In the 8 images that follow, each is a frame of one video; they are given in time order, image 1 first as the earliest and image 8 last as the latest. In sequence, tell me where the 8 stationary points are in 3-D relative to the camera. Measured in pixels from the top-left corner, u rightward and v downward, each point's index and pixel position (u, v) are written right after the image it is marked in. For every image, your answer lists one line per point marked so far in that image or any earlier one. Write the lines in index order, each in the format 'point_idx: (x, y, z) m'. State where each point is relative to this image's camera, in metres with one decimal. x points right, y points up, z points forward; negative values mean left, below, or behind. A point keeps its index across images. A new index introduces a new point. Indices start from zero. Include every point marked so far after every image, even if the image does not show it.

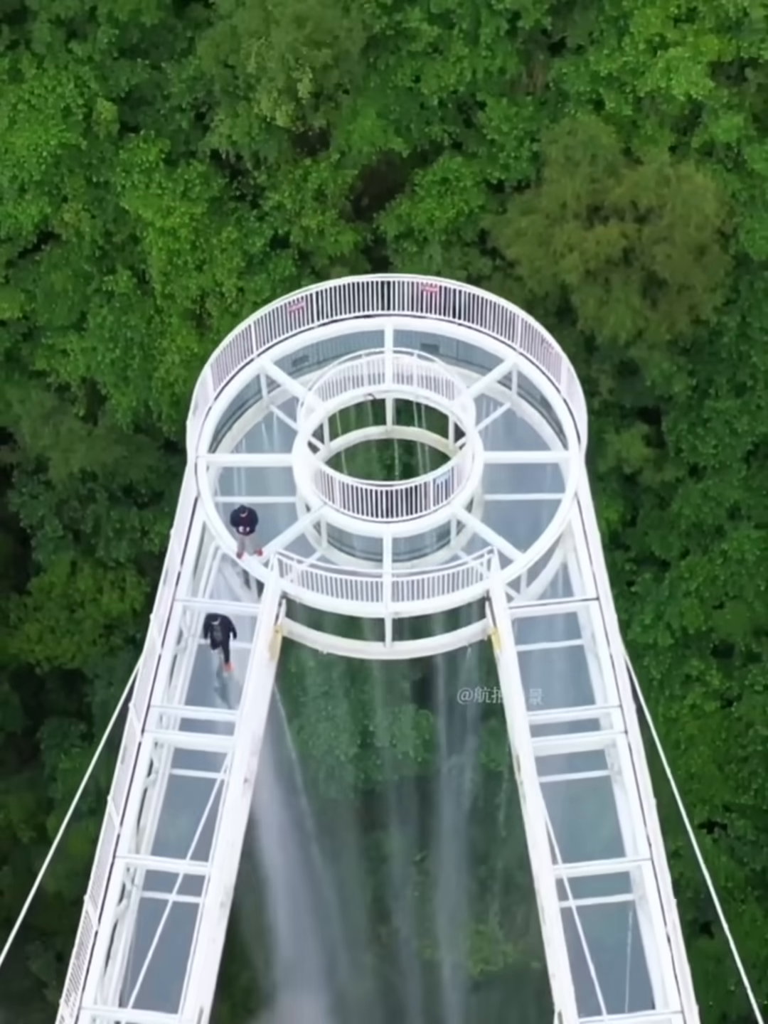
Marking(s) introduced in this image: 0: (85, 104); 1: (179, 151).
0: (-2.8, +3.8, +18.1) m
1: (-2.0, +3.4, +18.5) m
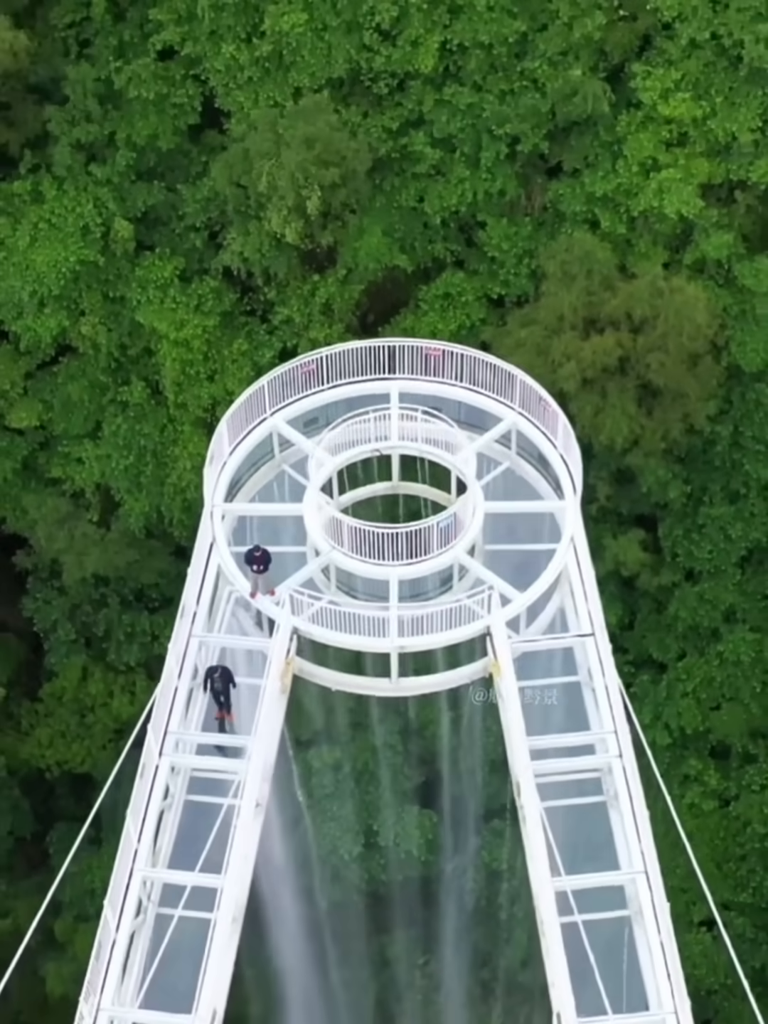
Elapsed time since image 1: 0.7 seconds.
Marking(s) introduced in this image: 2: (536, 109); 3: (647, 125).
0: (-2.7, +2.8, +18.9) m
1: (-1.9, +2.4, +19.3) m
2: (+1.4, +3.8, +18.4) m
3: (+2.5, +3.7, +18.6) m
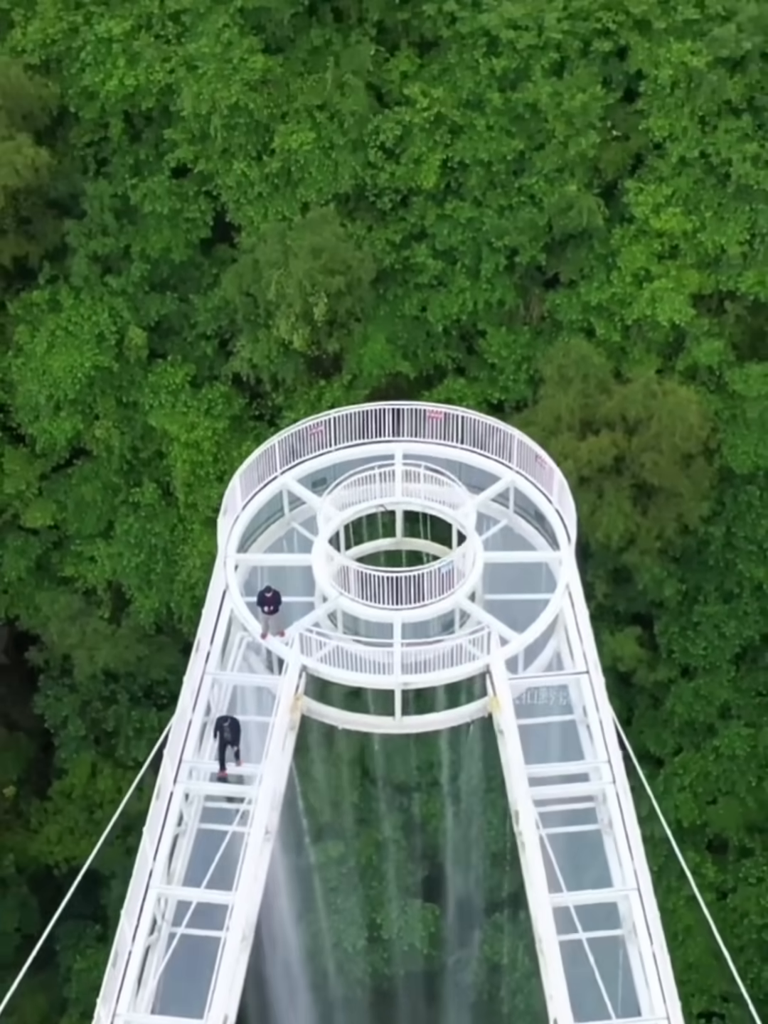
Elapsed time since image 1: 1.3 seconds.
0: (-2.7, +1.8, +19.7) m
1: (-1.9, +1.4, +20.1) m
2: (+1.5, +2.9, +19.2) m
3: (+2.6, +2.8, +19.5) m
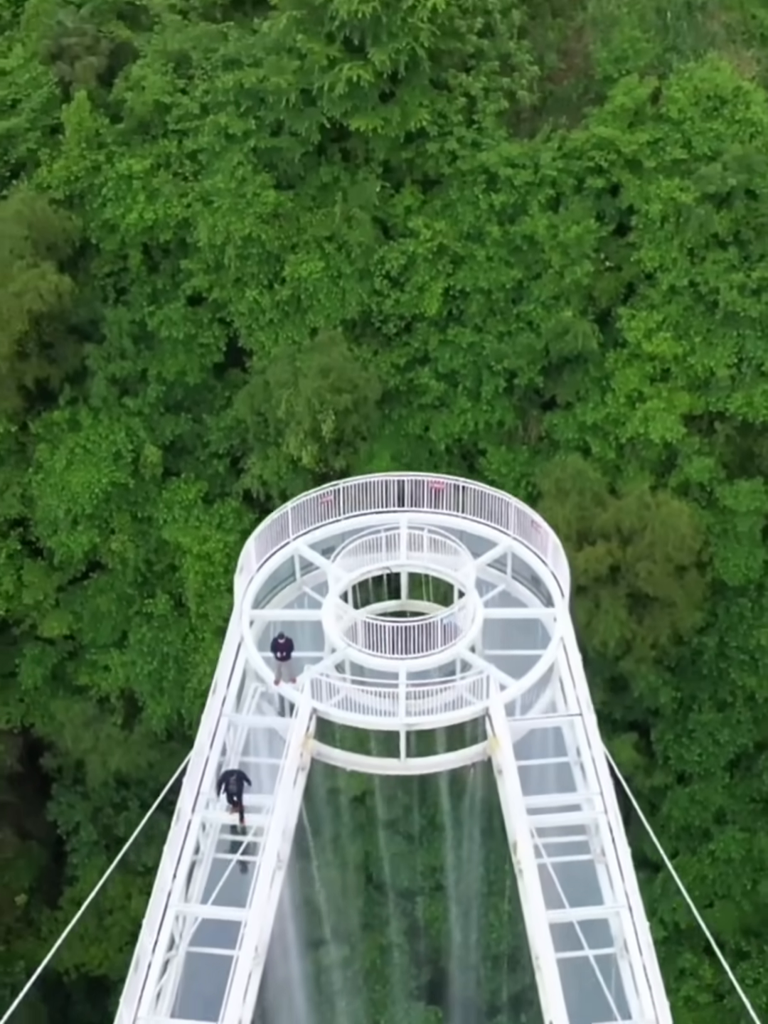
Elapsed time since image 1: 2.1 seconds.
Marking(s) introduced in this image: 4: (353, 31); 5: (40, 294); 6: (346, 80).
0: (-2.7, +0.7, +20.6) m
1: (-1.8, +0.2, +20.9) m
2: (+1.5, +1.7, +20.2) m
3: (+2.6, +1.6, +20.5) m
4: (-0.3, +4.9, +19.7) m
5: (-3.5, +2.2, +19.6) m
6: (-0.4, +4.4, +19.7) m
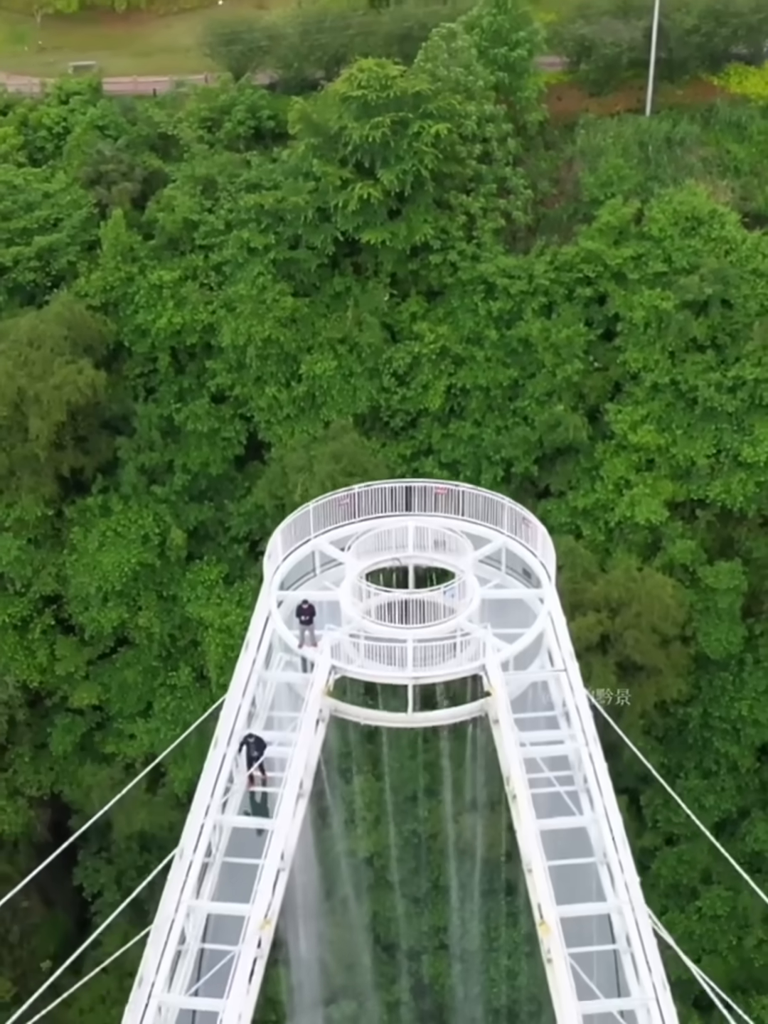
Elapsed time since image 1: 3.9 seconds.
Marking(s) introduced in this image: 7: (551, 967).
0: (-2.6, -0.2, +22.3) m
1: (-1.7, -0.7, +22.6) m
2: (+1.6, +0.8, +22.1) m
3: (+2.7, +0.7, +22.3) m
4: (-0.2, +4.0, +21.9) m
5: (-3.4, +1.4, +21.5) m
6: (-0.3, +3.5, +21.8) m
7: (+1.0, -2.6, +11.1) m
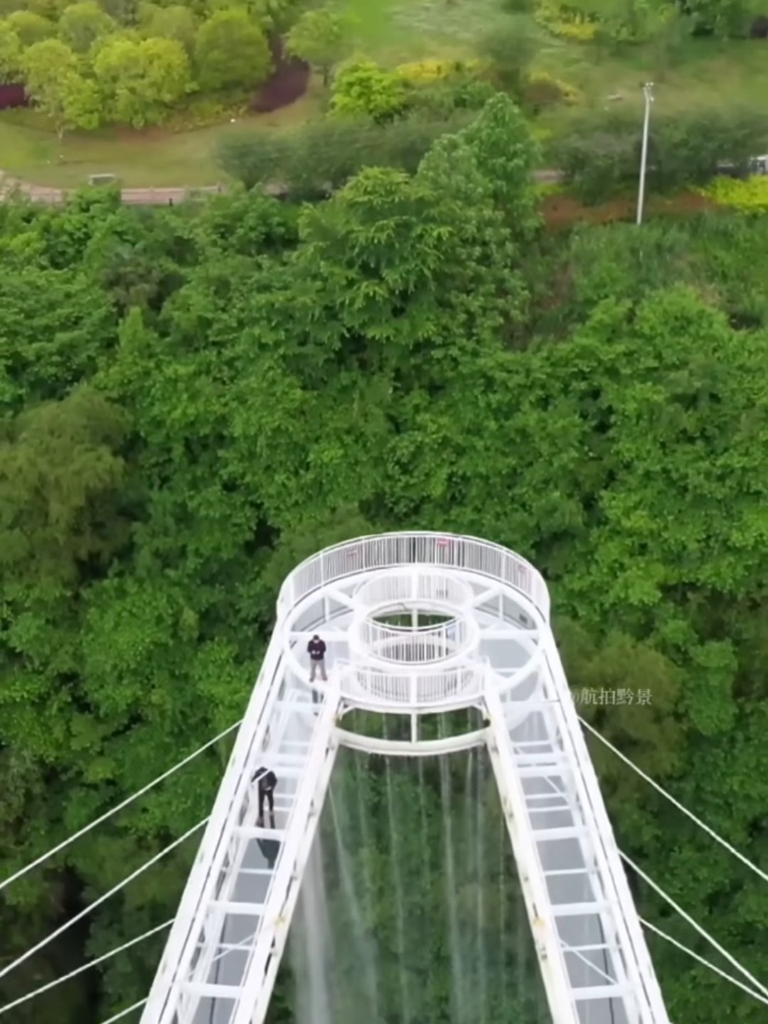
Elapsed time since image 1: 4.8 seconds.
0: (-2.5, -1.2, +23.2) m
1: (-1.7, -1.7, +23.5) m
2: (+1.7, -0.1, +23.1) m
3: (+2.8, -0.3, +23.3) m
4: (-0.2, +3.1, +23.2) m
5: (-3.4, +0.4, +22.6) m
6: (-0.2, +2.6, +23.0) m
7: (+1.0, -2.8, +11.9) m
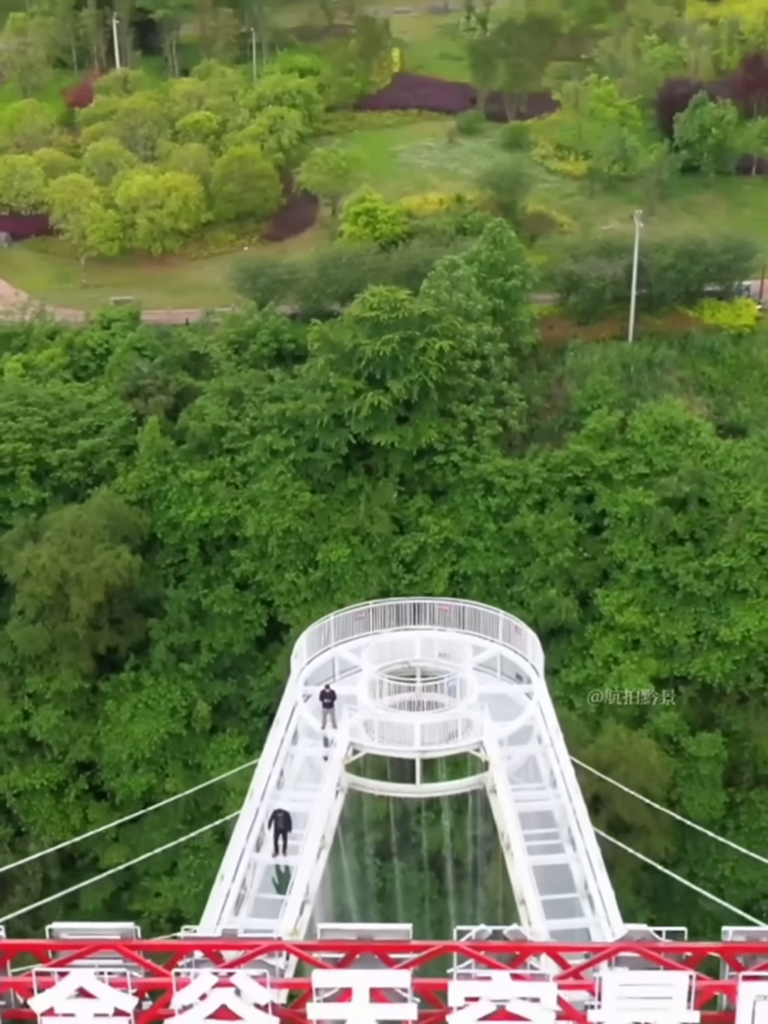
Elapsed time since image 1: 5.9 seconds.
0: (-2.5, -2.4, +24.3) m
1: (-1.6, -3.0, +24.5) m
2: (+1.7, -1.3, +24.2) m
3: (+2.8, -1.5, +24.4) m
4: (-0.1, +1.8, +24.6) m
5: (-3.3, -0.7, +23.8) m
6: (-0.2, +1.4, +24.4) m
7: (+1.0, -3.1, +12.9) m
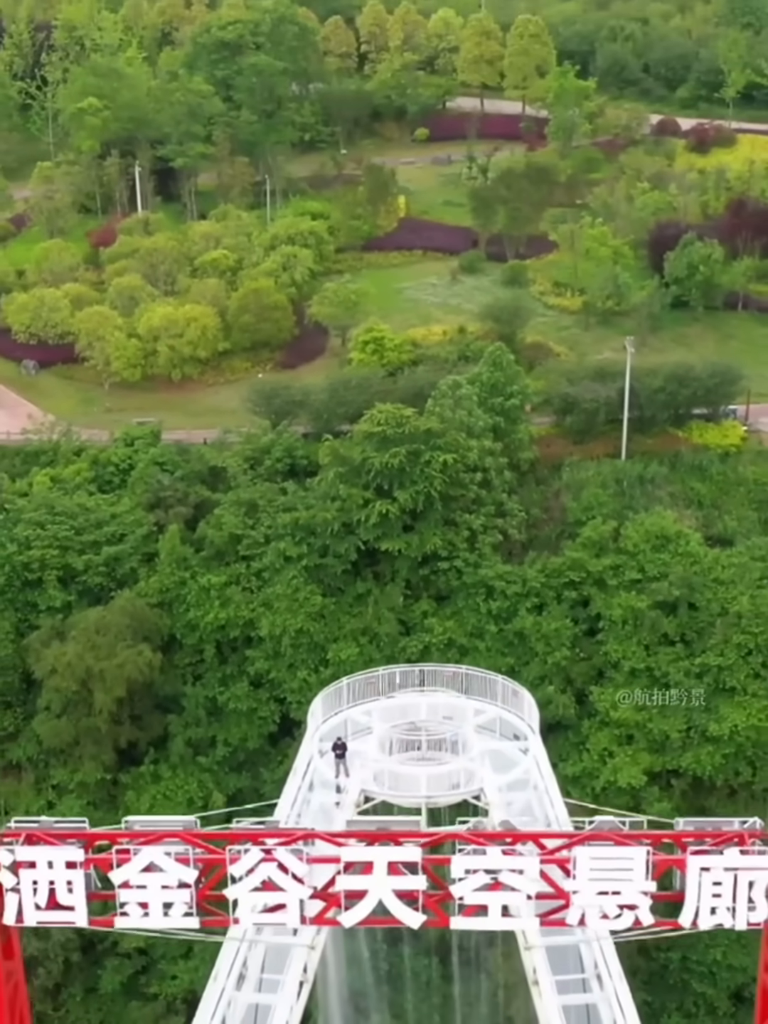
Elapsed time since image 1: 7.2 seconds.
0: (-2.4, -3.8, +25.6) m
1: (-1.5, -4.3, +25.7) m
2: (+1.8, -2.7, +25.6) m
3: (+2.9, -2.9, +25.7) m
4: (0.0, +0.5, +26.2) m
5: (-3.2, -2.0, +25.2) m
6: (-0.1, 0.0, +26.0) m
7: (+1.1, -3.4, +14.1) m
